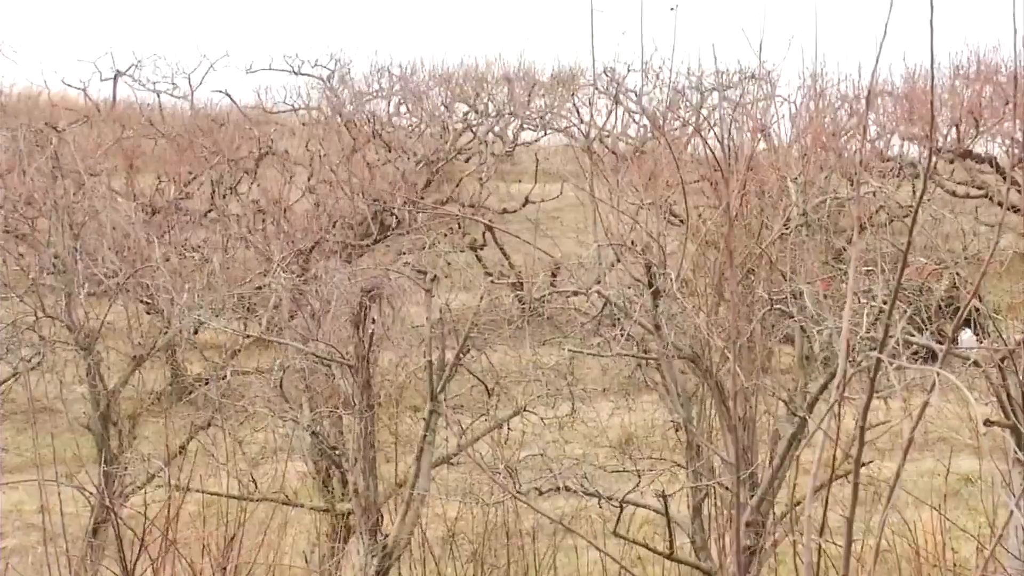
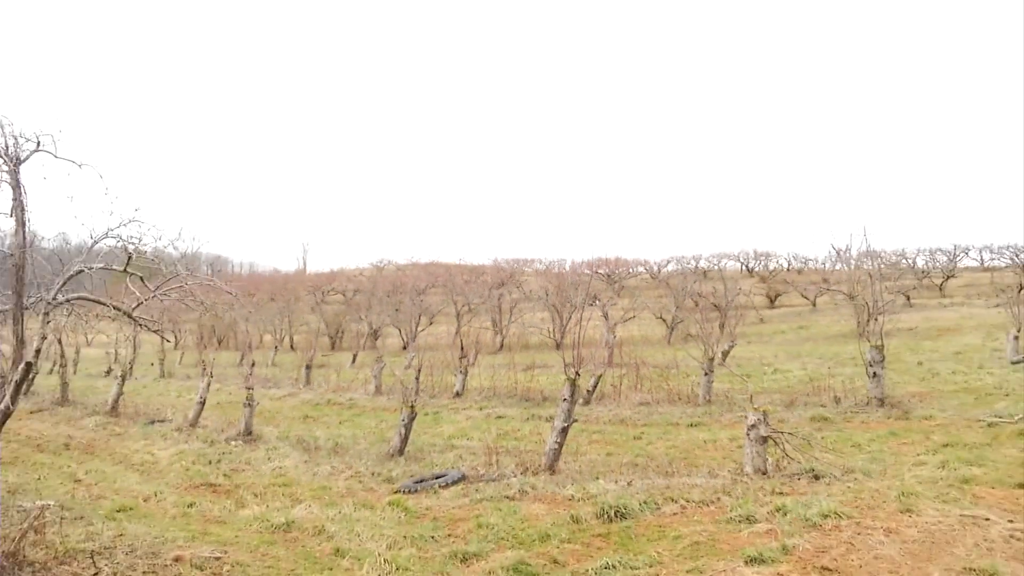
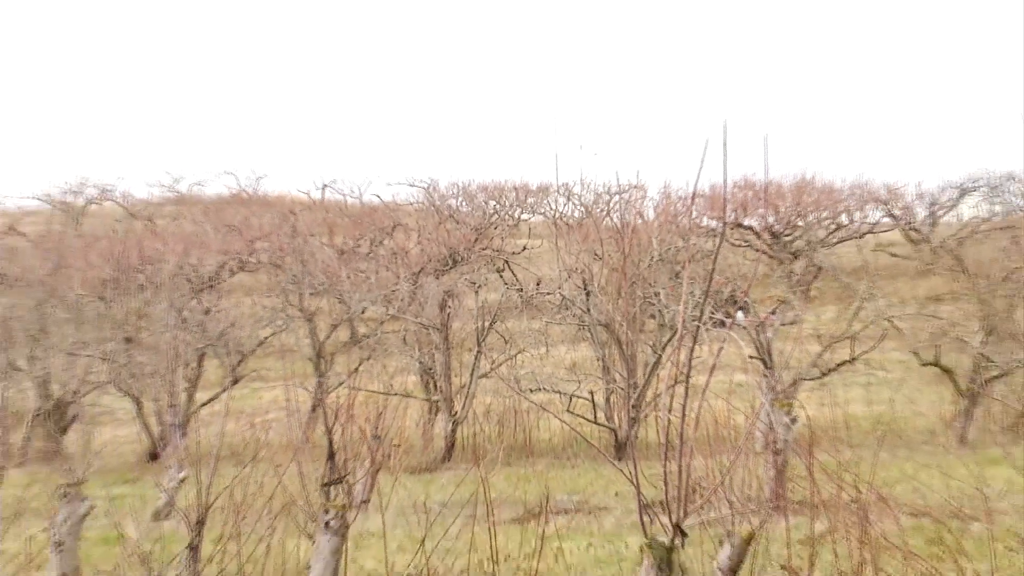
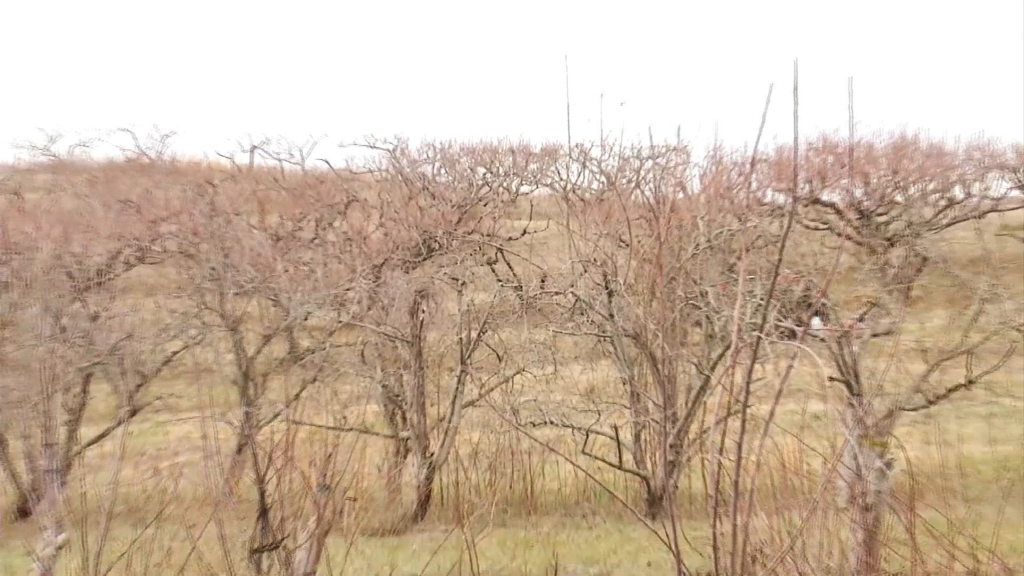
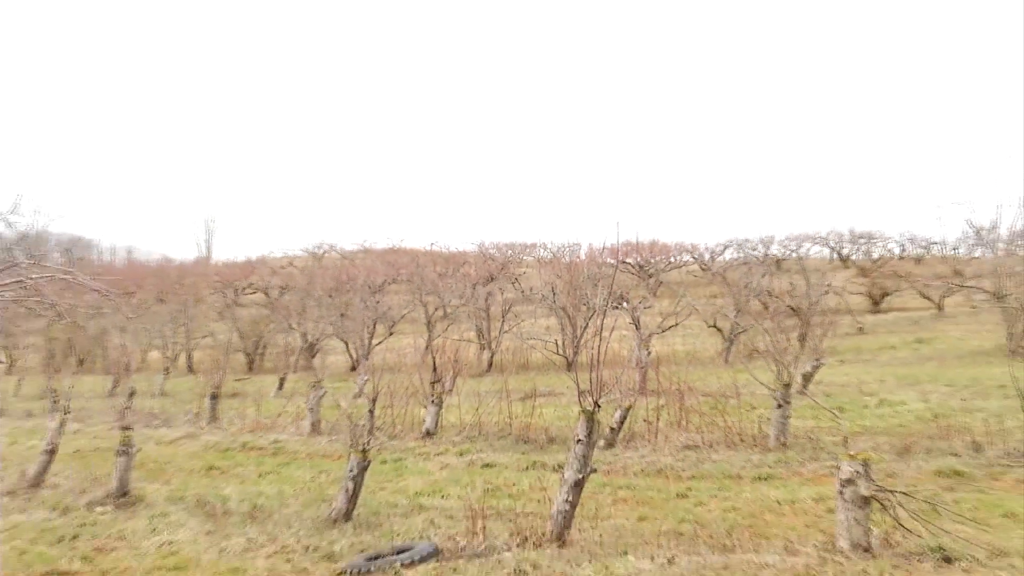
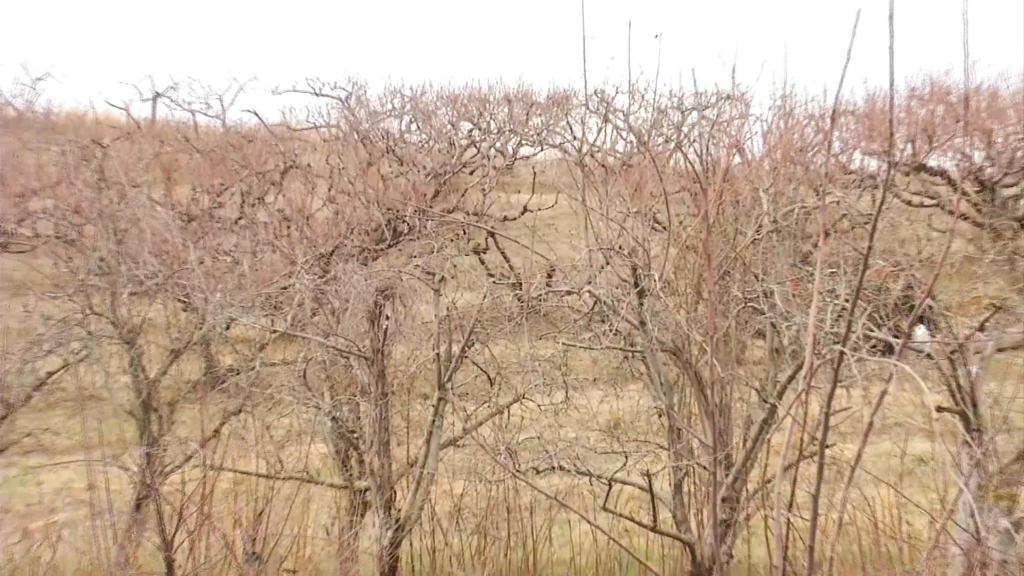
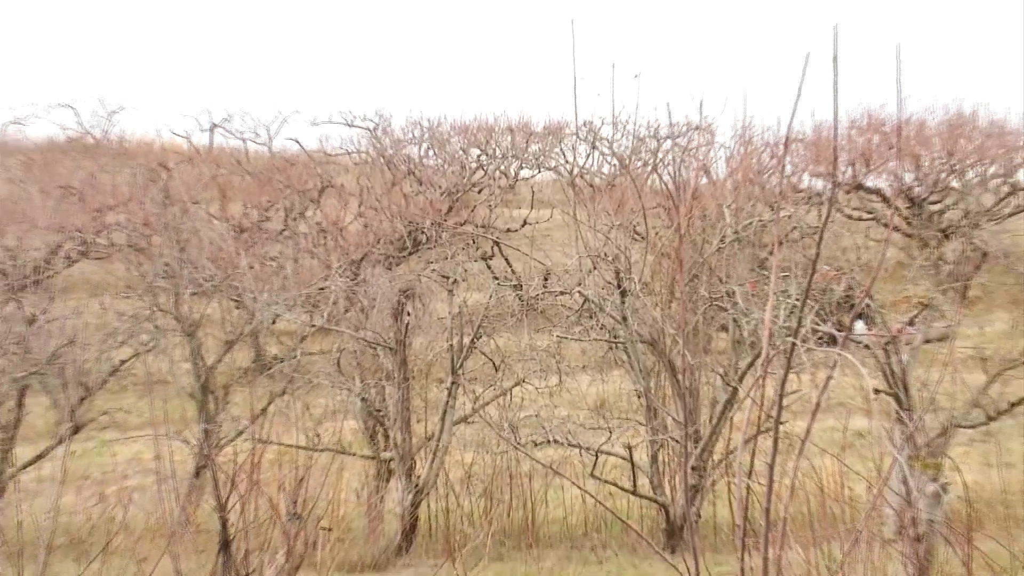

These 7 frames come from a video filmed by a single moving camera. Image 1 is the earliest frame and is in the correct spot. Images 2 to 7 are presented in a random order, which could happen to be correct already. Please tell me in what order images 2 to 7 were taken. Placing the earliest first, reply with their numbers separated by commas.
6, 7, 4, 3, 5, 2
